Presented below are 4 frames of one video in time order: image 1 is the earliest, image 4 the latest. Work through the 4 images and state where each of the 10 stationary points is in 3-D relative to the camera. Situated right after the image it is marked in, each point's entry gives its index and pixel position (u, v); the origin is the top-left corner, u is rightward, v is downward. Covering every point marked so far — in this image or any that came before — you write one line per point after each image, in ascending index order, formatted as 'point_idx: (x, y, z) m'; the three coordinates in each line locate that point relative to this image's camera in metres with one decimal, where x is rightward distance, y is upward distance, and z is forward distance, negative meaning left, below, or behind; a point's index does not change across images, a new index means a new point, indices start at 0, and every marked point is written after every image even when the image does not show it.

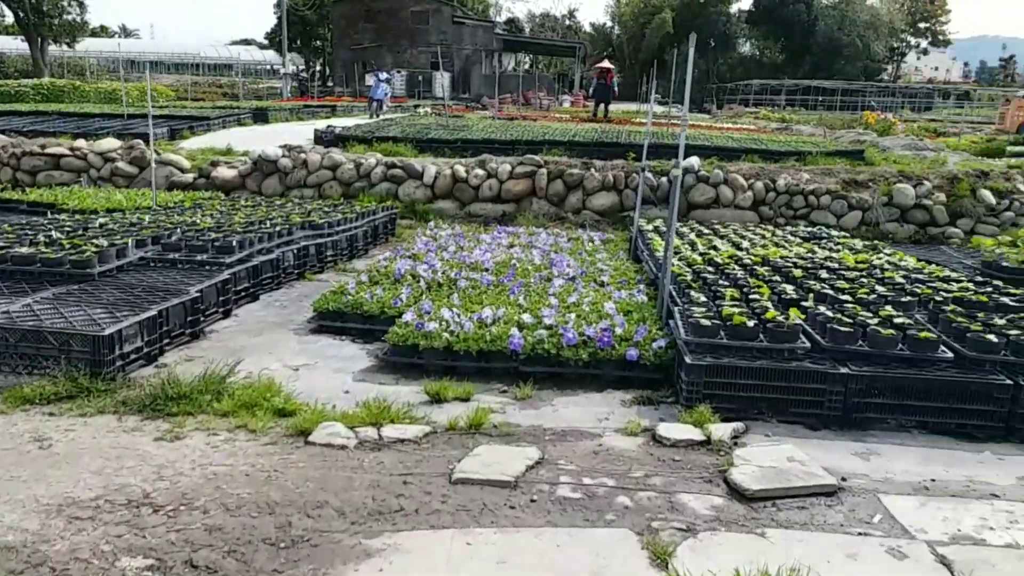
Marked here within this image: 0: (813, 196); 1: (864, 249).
0: (+4.6, +1.4, +12.5) m
1: (+3.7, +0.4, +8.4) m
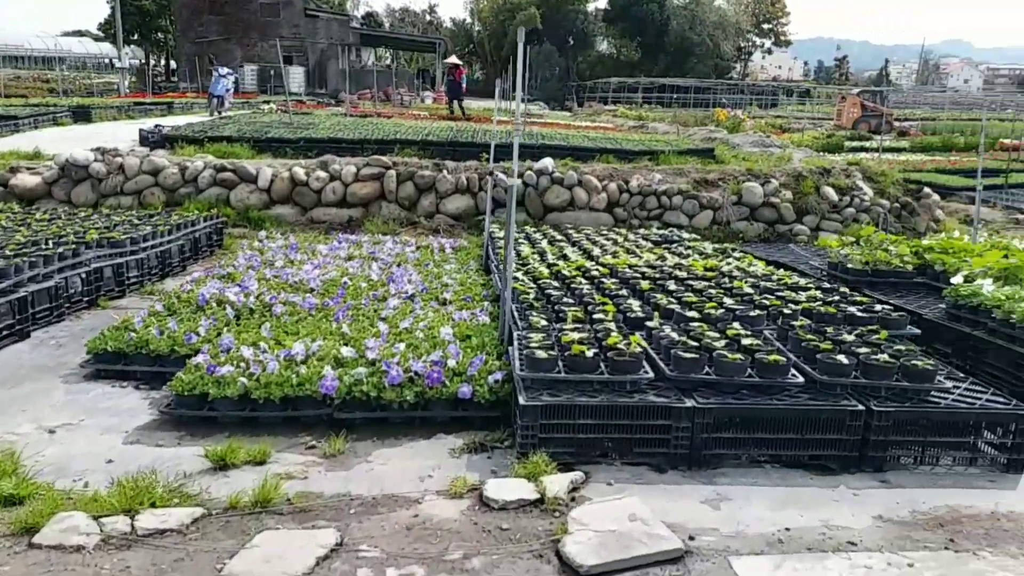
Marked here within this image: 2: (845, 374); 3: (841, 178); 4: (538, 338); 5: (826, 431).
0: (+2.3, +1.4, +12.4) m
1: (+2.1, +0.3, +8.2) m
2: (+1.7, -0.5, +4.2) m
3: (+5.2, +1.7, +12.9) m
4: (+0.1, -0.3, +4.6) m
5: (+1.6, -0.7, +4.1) m
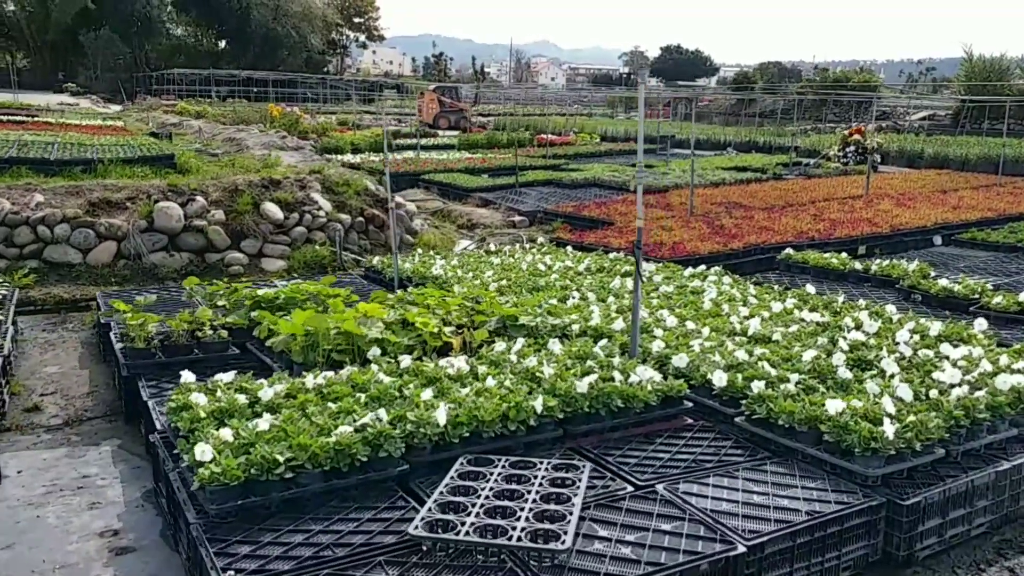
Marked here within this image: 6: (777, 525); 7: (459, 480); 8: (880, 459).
0: (-5.3, +0.7, +9.2) m
1: (-3.7, -0.3, +5.2) m
2: (-2.3, -1.1, +1.6) m
3: (-3.0, +1.3, +10.8) m
4: (-3.9, -1.1, +1.2) m
5: (-2.3, -1.4, +1.3) m
6: (+1.1, -1.0, +3.3) m
7: (-0.2, -0.8, +3.5) m
8: (+1.7, -0.8, +3.7) m
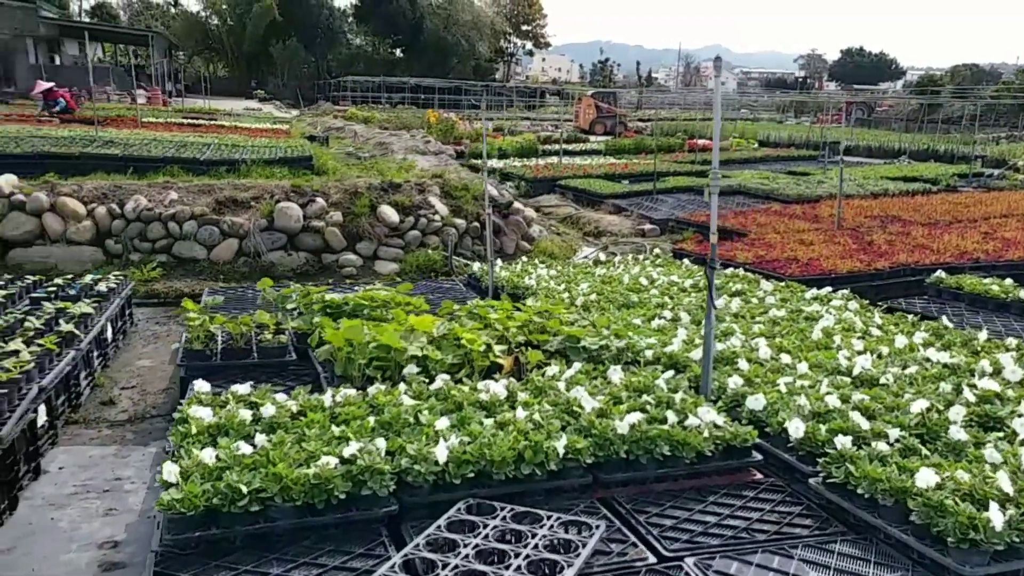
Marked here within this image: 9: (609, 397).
0: (-4.1, +0.8, +9.6) m
1: (-3.3, -0.3, +5.5) m
2: (-2.6, -1.1, +1.6) m
3: (-1.4, +1.3, +10.8) m
4: (-4.3, -1.0, +1.5) m
5: (-2.7, -1.3, +1.4) m
6: (+1.0, -1.1, +2.6) m
7: (-0.2, -0.9, +3.0) m
8: (+1.7, -0.9, +2.9) m
9: (+0.5, -0.6, +4.1) m
